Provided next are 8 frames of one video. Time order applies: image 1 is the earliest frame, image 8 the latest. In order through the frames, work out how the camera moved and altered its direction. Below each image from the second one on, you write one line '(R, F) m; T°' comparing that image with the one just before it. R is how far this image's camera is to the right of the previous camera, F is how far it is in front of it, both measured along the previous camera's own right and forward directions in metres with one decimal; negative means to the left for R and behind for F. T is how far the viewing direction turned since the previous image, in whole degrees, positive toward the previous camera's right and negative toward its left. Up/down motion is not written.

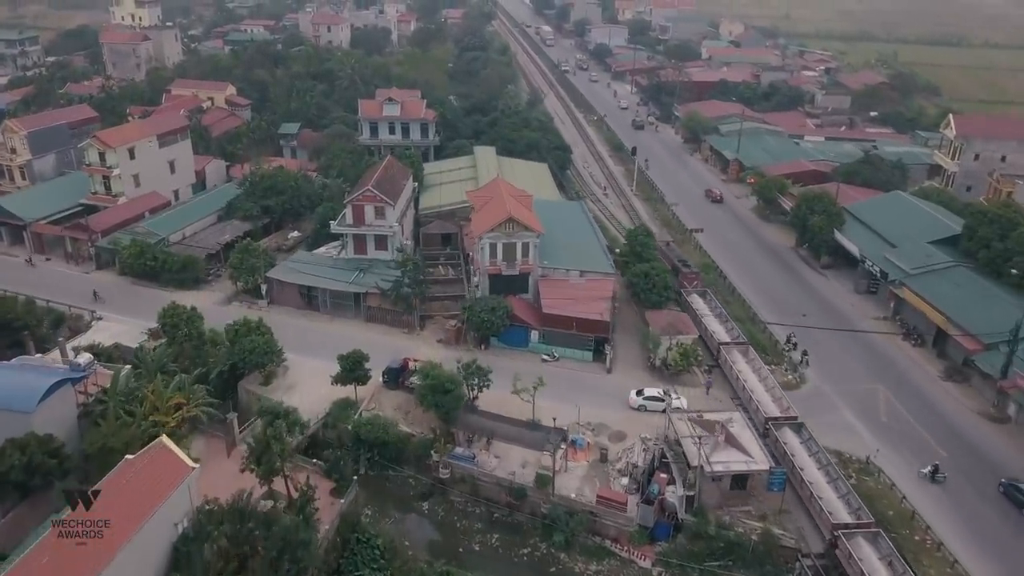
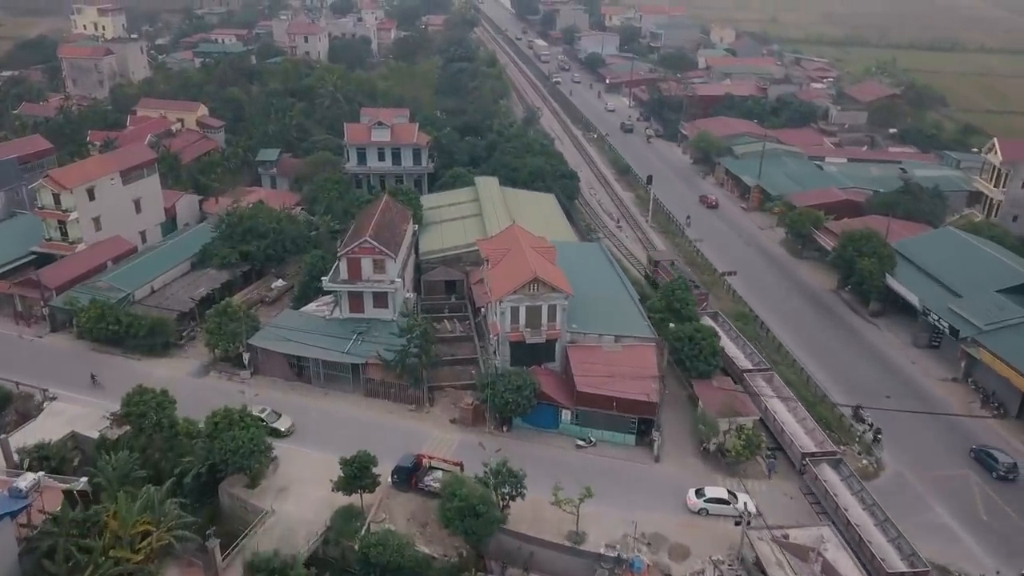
(-1.4, +3.7) m; +2°
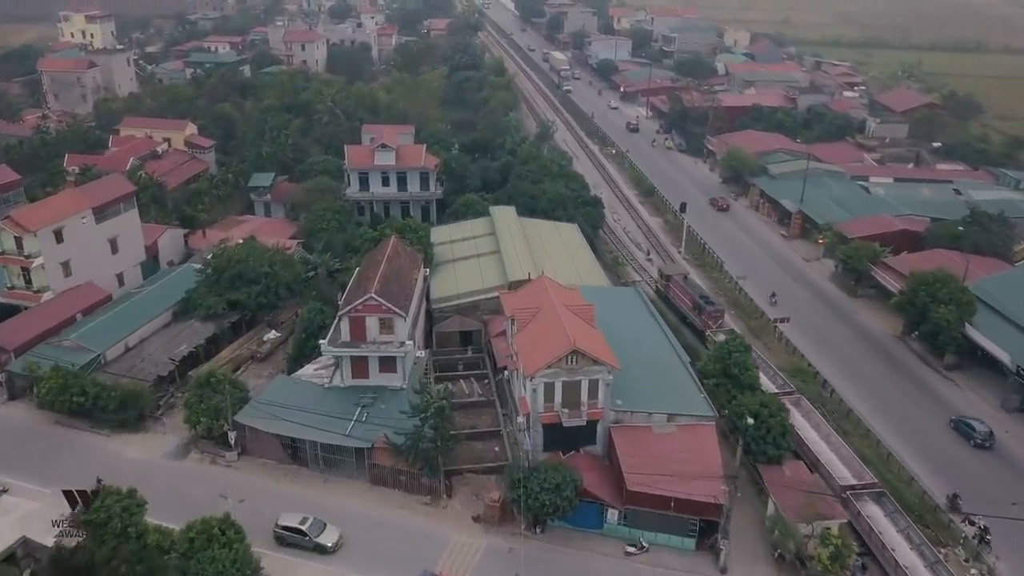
(-0.8, +3.6) m; 0°
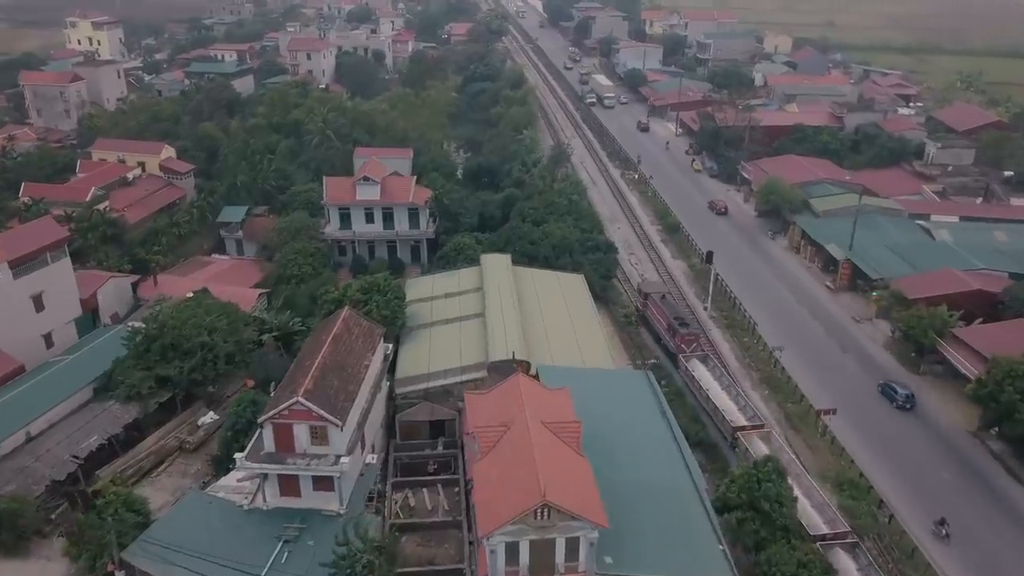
(+1.4, +4.9) m; -3°
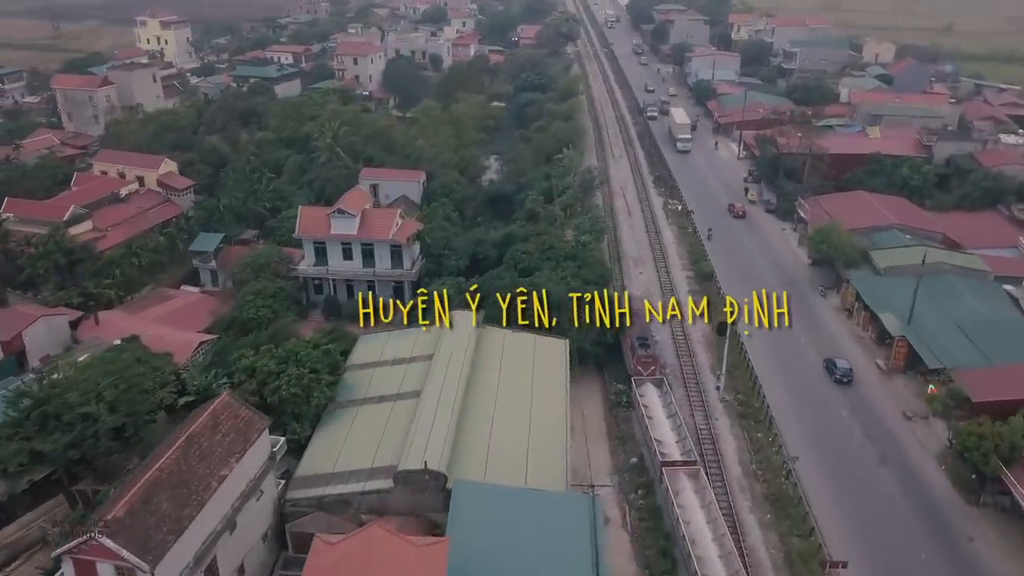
(+3.7, +4.7) m; -7°
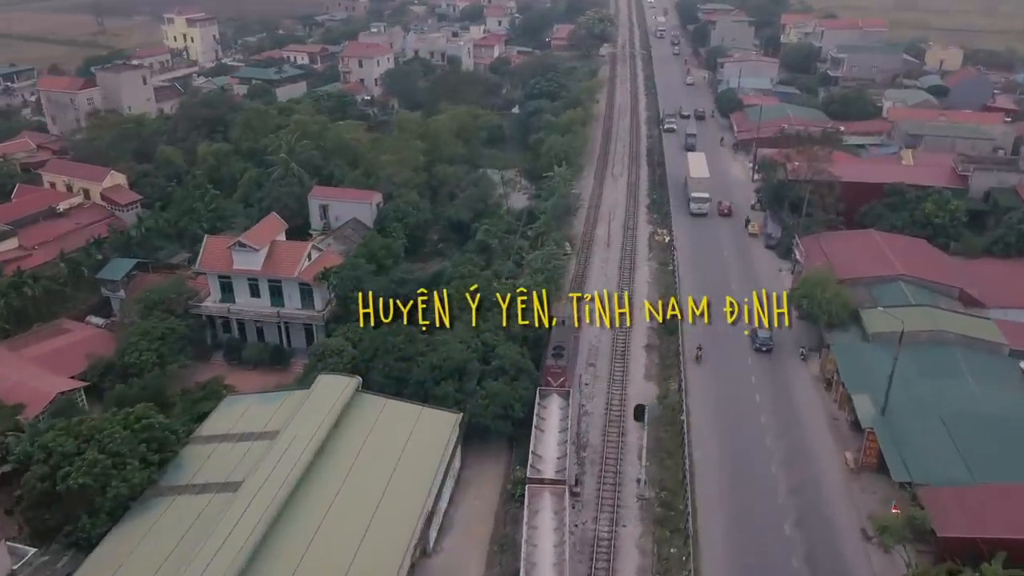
(+4.7, +4.1) m; -5°
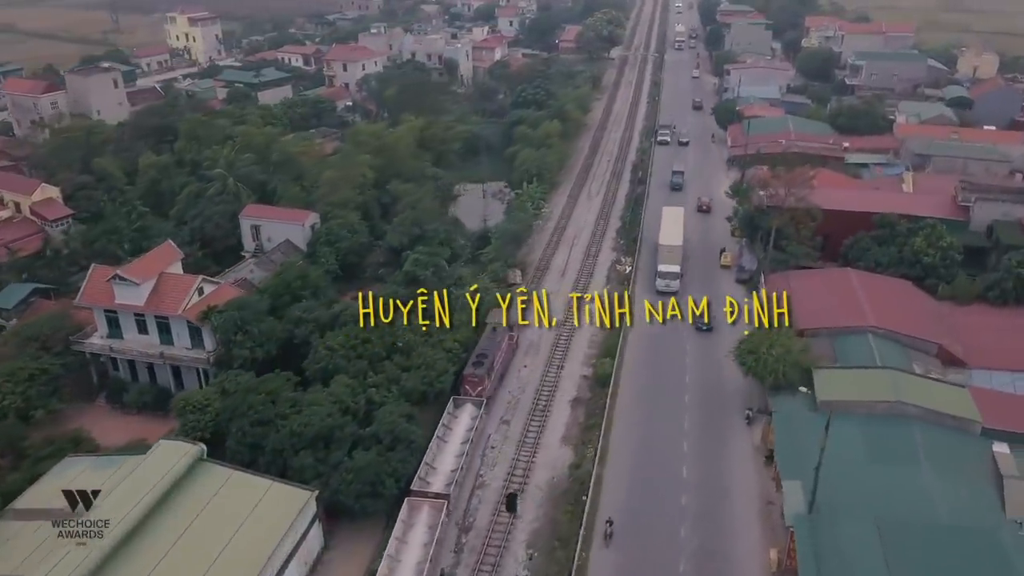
(+3.8, +3.0) m; -3°
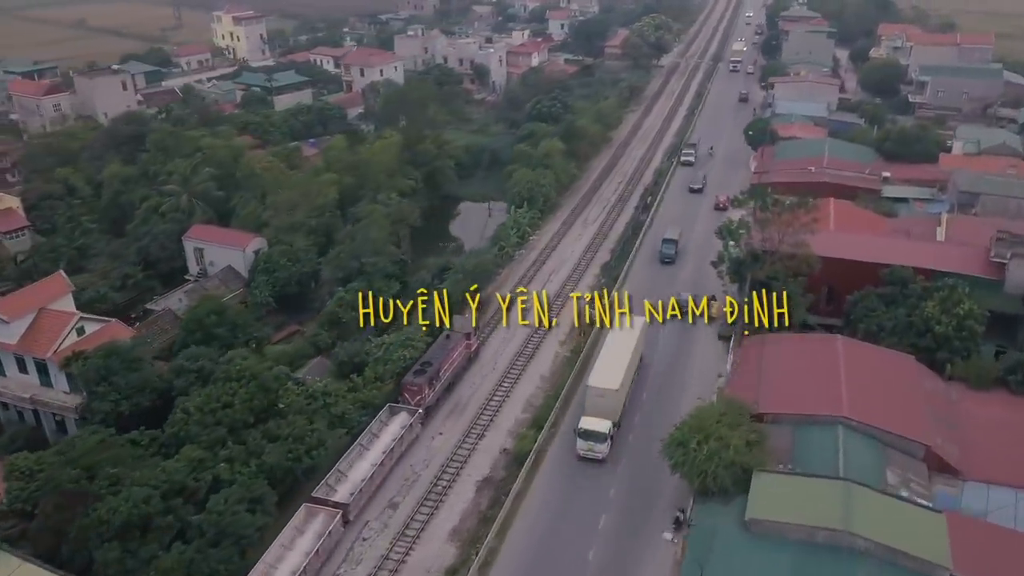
(+4.4, +3.5) m; -6°
